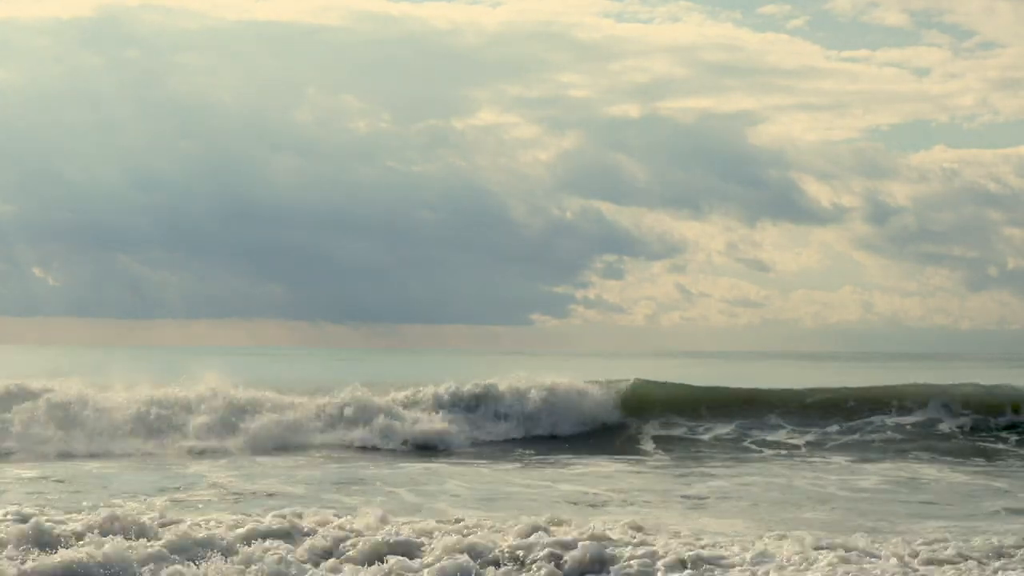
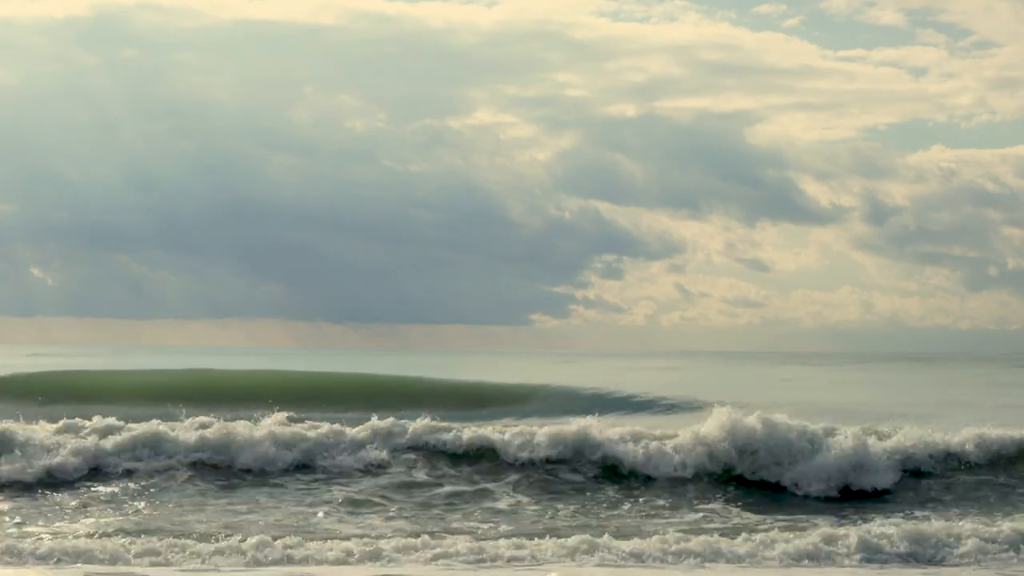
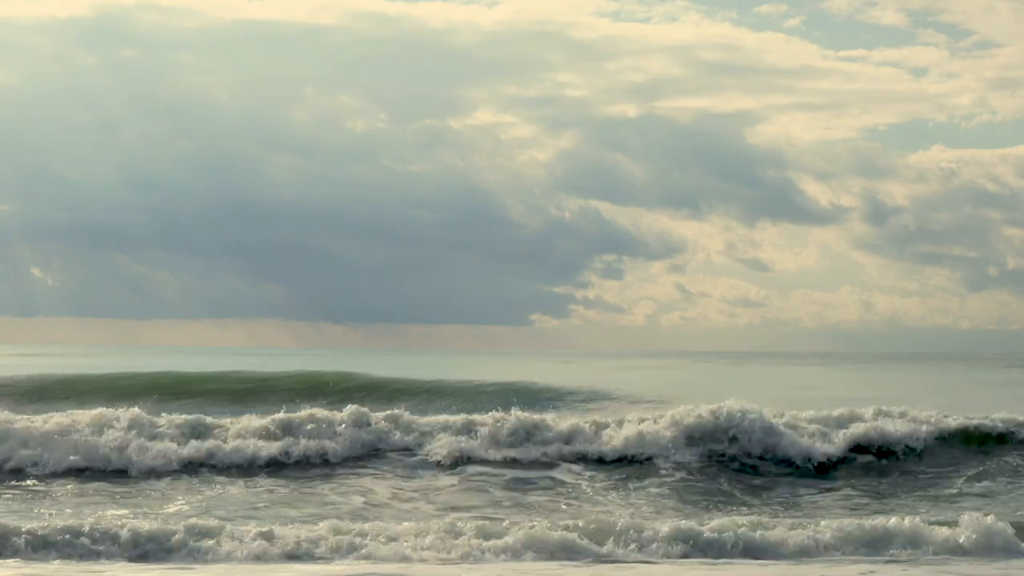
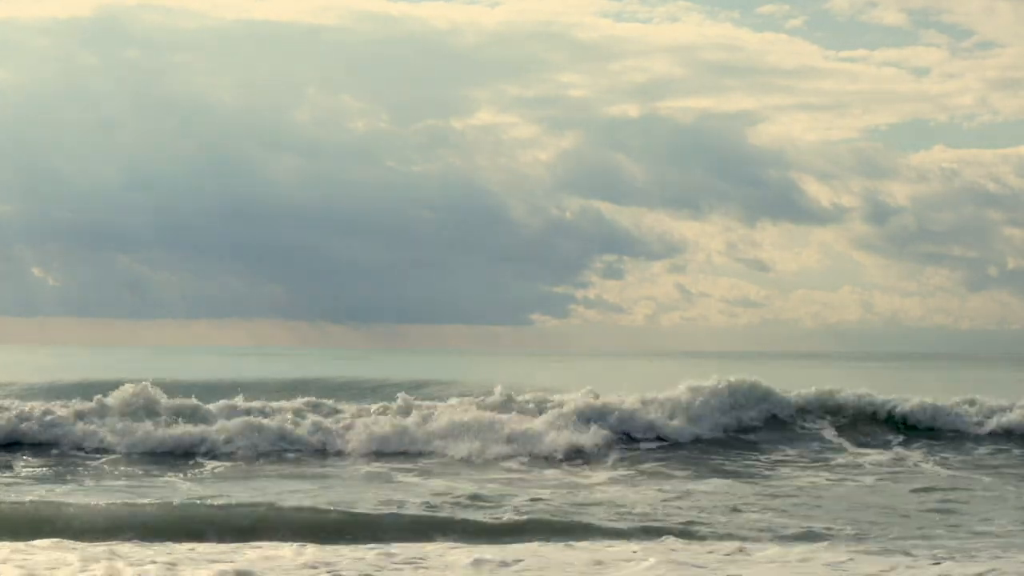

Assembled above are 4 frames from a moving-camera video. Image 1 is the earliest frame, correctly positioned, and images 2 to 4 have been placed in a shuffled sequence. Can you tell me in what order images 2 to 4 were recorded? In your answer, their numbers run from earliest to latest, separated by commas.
4, 3, 2
